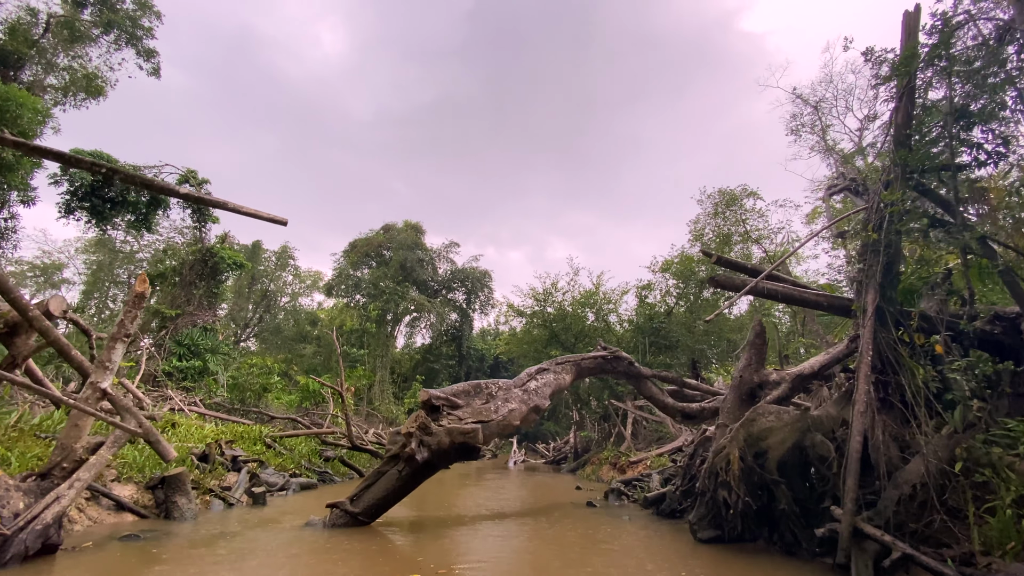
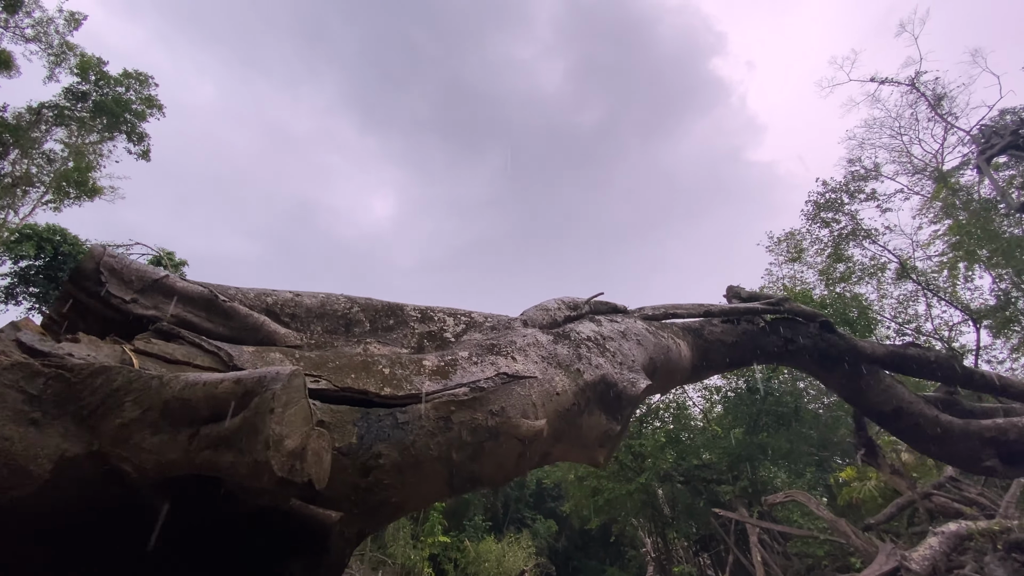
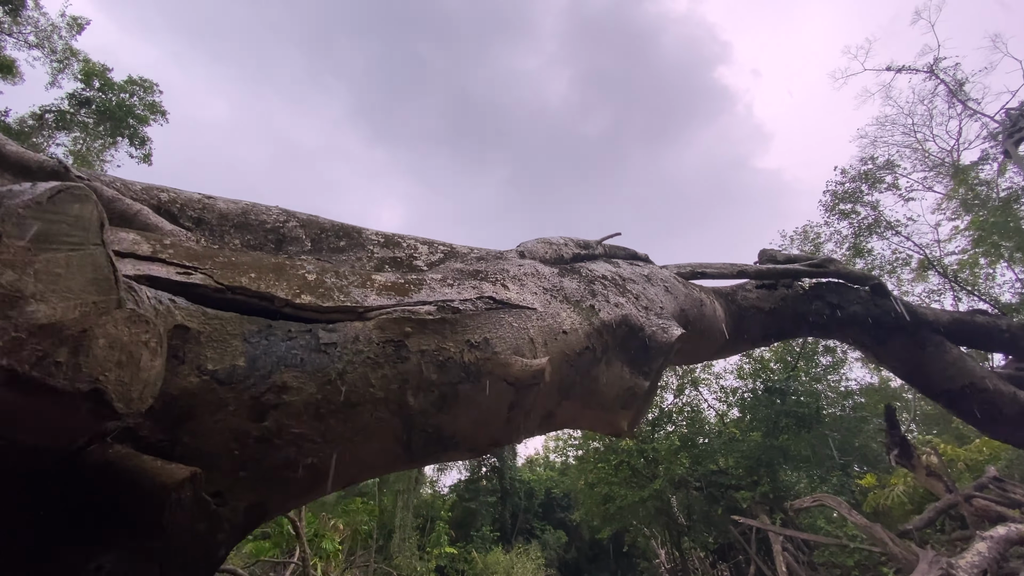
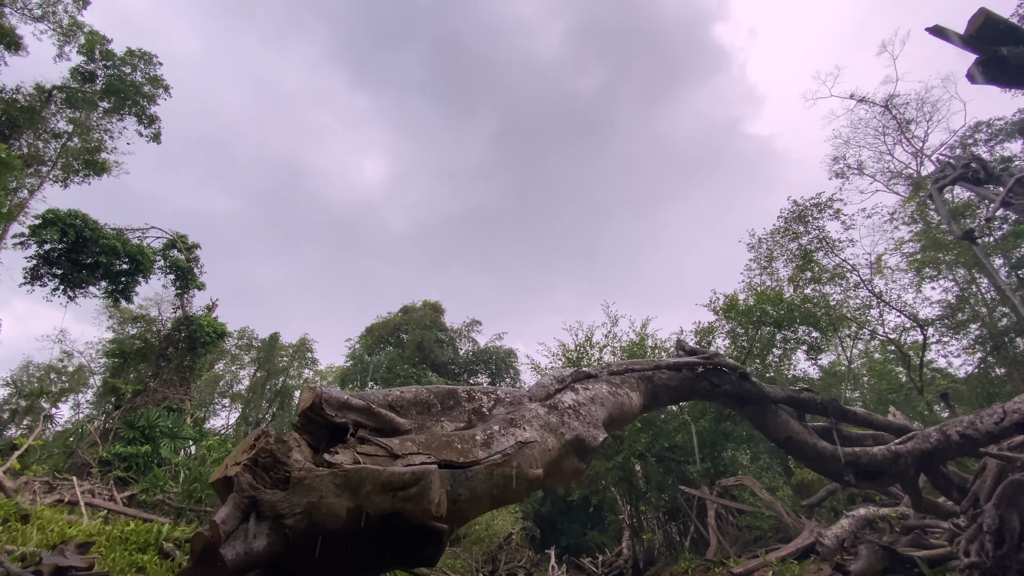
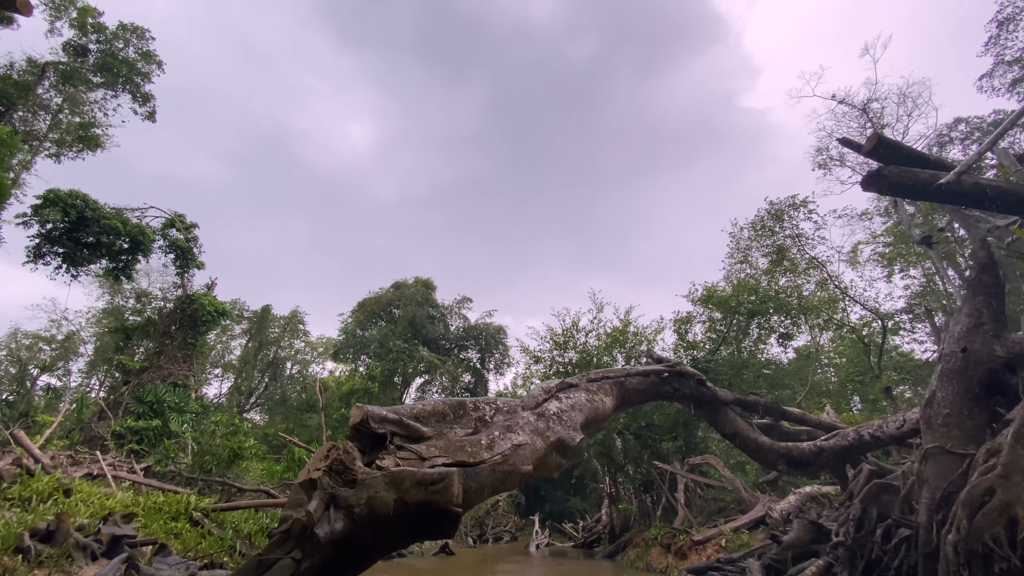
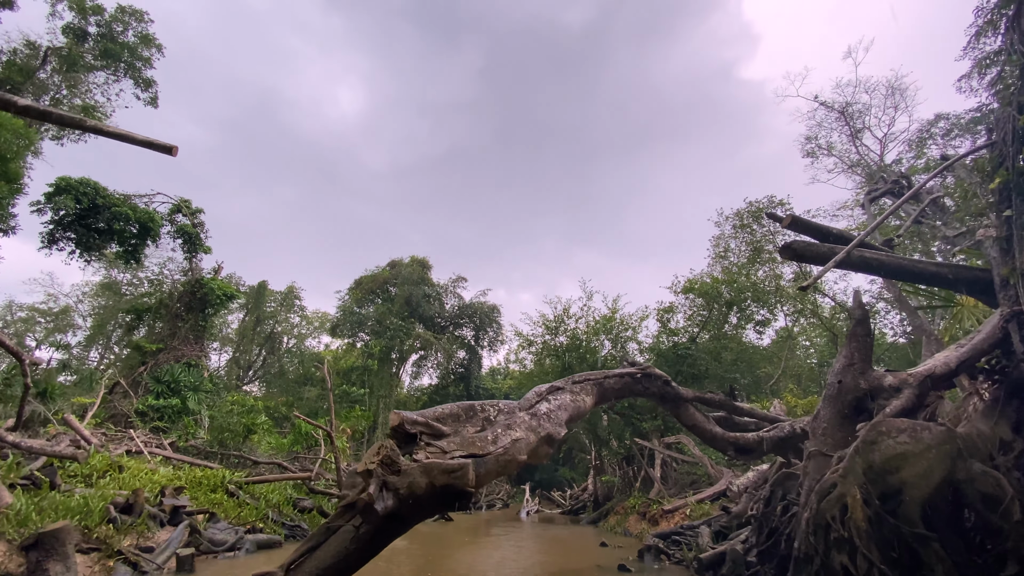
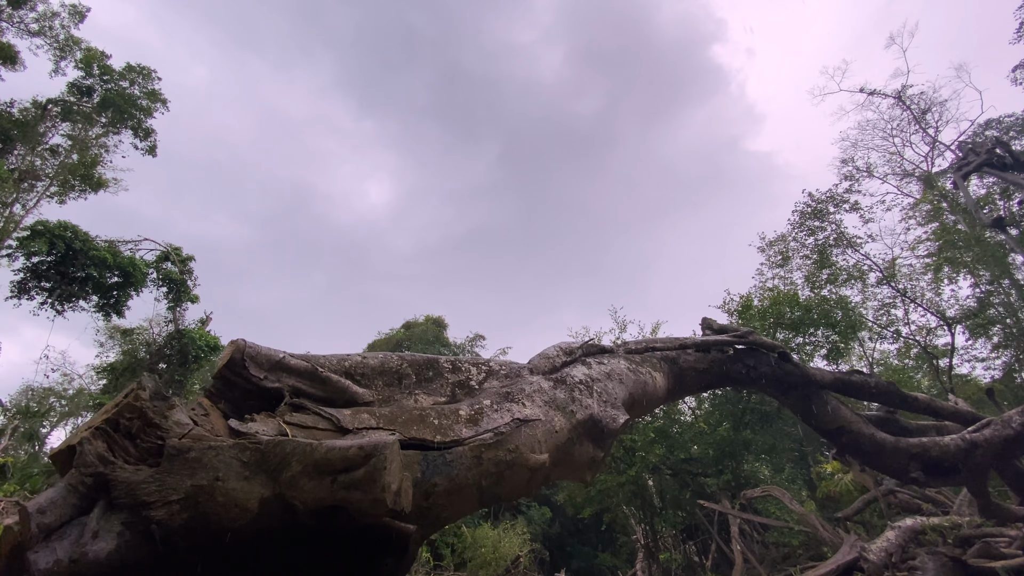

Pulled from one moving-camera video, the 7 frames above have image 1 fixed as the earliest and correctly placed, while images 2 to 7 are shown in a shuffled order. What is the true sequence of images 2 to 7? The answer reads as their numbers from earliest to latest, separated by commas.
6, 5, 4, 7, 2, 3
